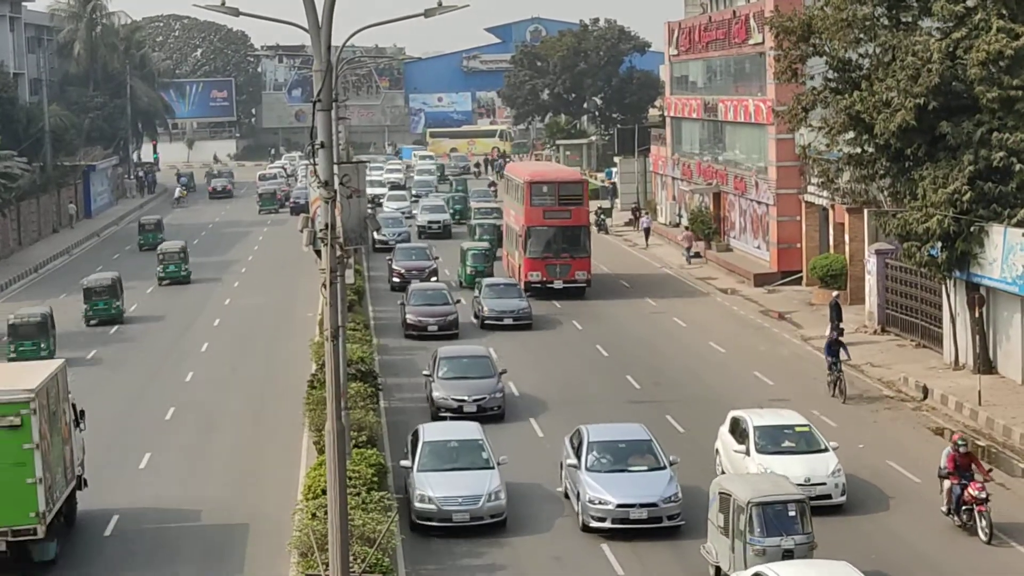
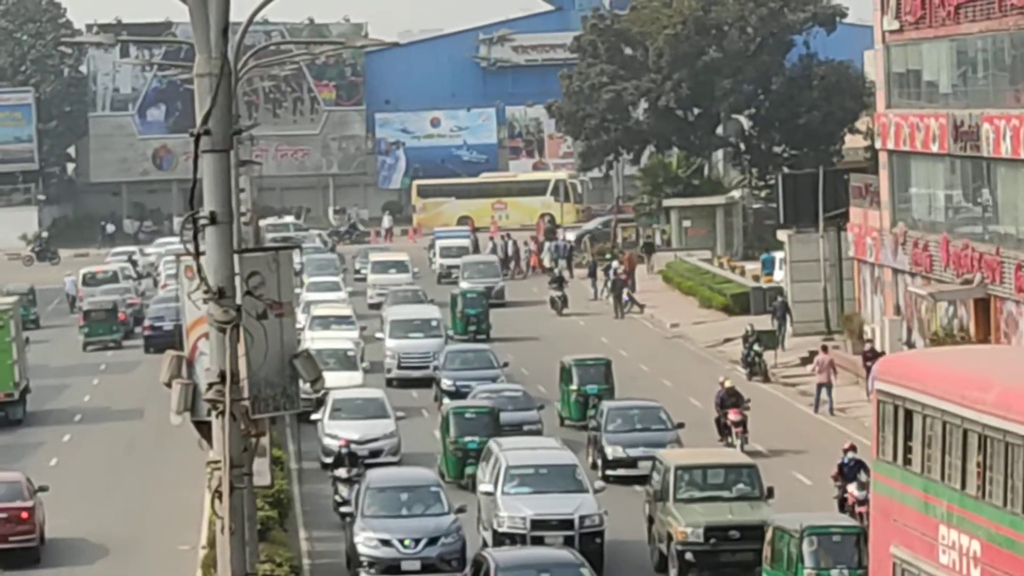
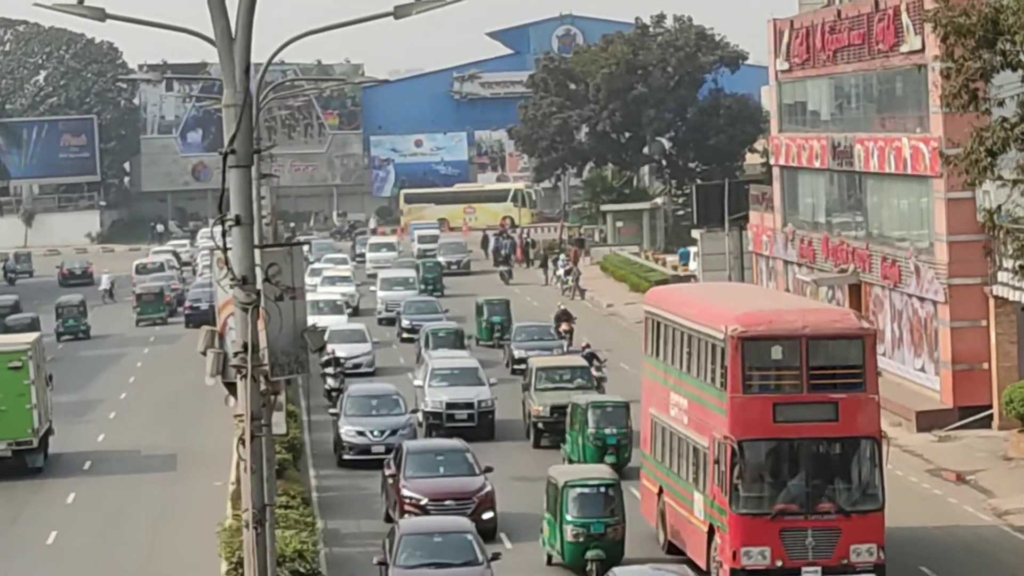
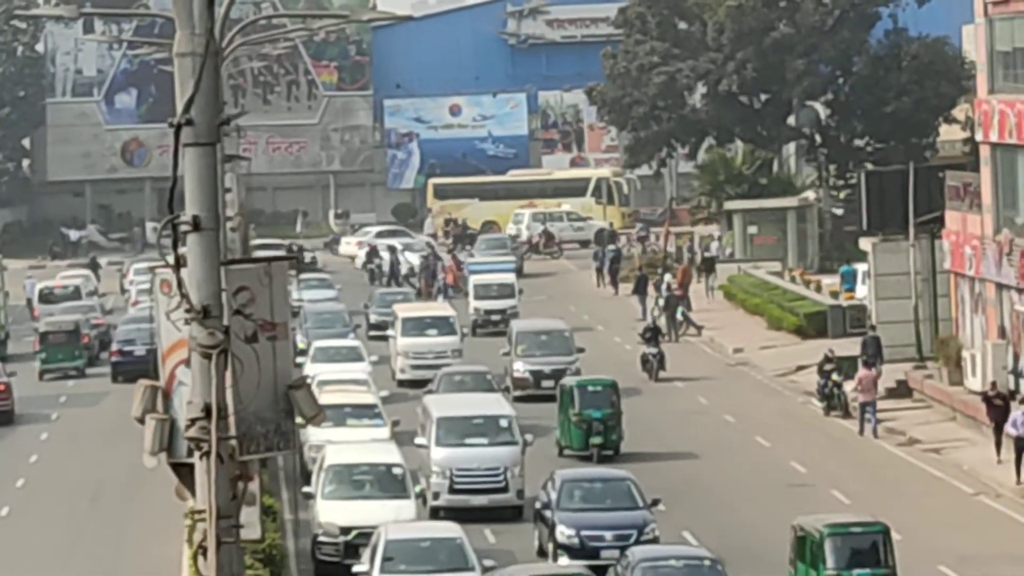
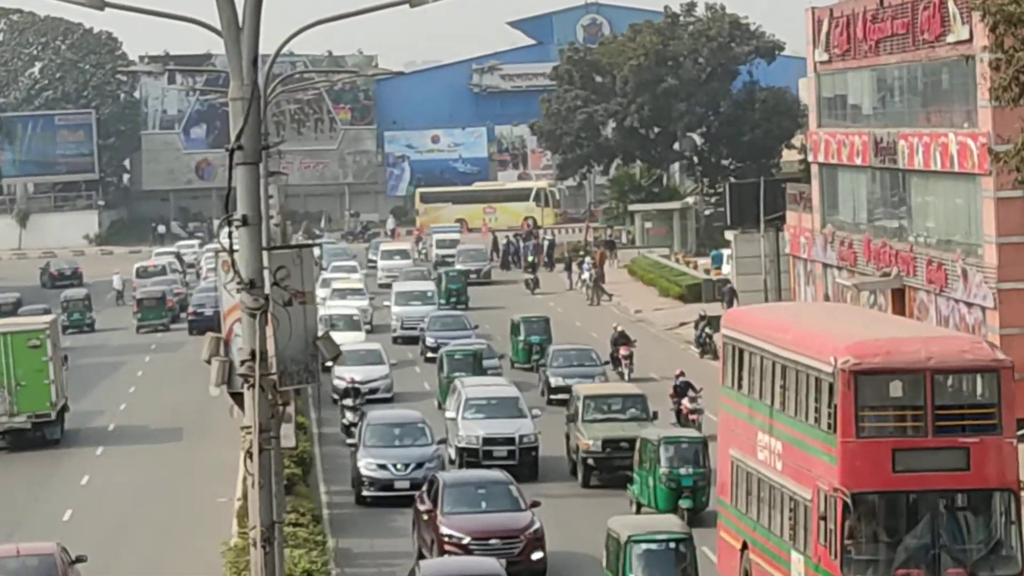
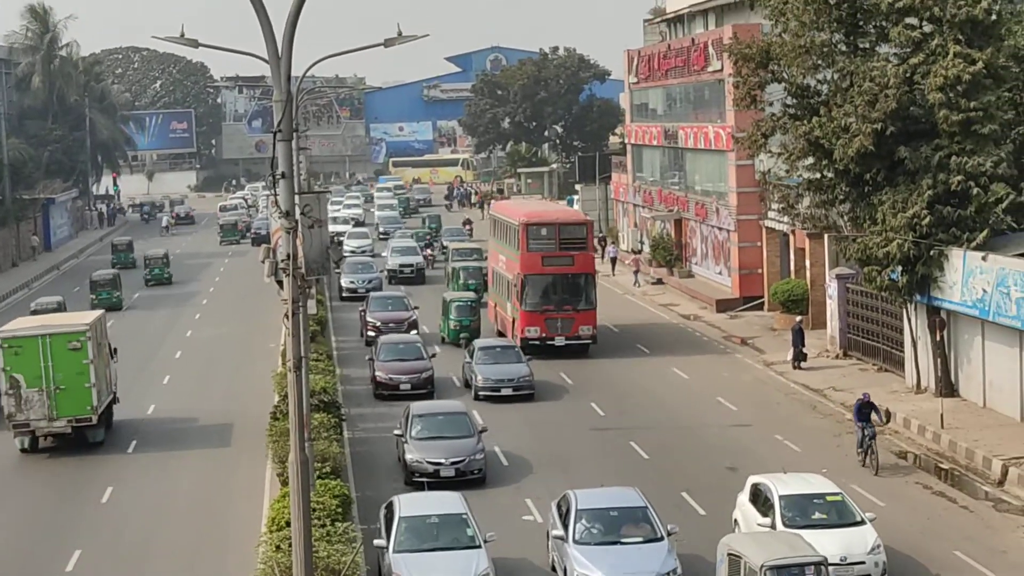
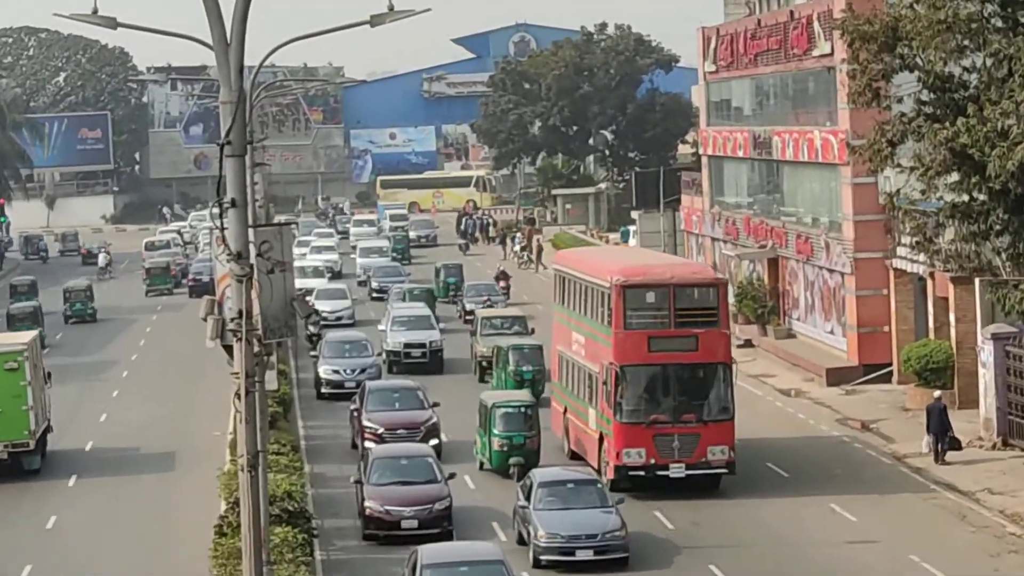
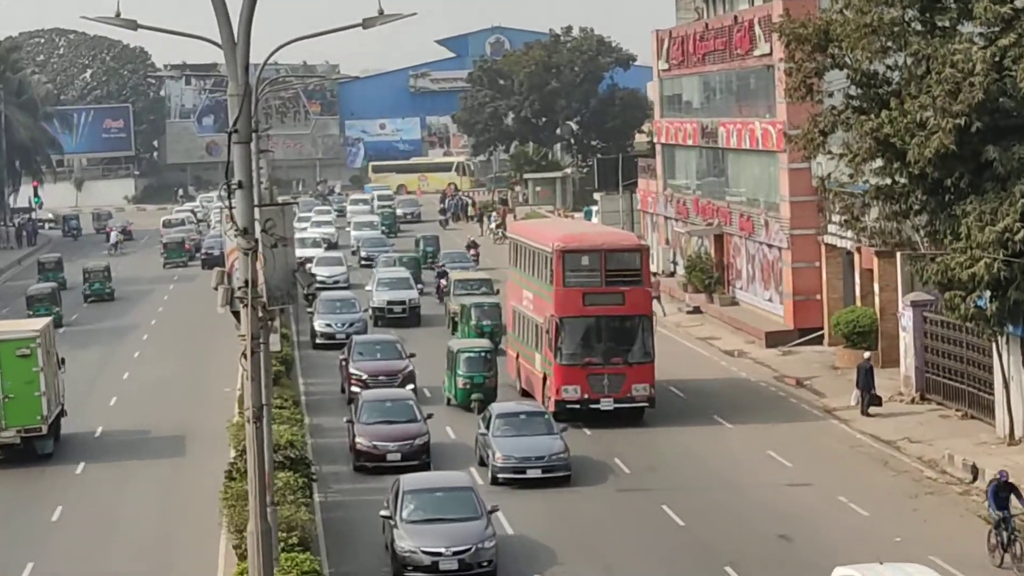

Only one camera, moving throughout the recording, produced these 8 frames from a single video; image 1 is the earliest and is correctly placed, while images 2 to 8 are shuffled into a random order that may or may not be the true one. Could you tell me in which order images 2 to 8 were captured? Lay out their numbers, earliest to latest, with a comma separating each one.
6, 8, 7, 3, 5, 2, 4
